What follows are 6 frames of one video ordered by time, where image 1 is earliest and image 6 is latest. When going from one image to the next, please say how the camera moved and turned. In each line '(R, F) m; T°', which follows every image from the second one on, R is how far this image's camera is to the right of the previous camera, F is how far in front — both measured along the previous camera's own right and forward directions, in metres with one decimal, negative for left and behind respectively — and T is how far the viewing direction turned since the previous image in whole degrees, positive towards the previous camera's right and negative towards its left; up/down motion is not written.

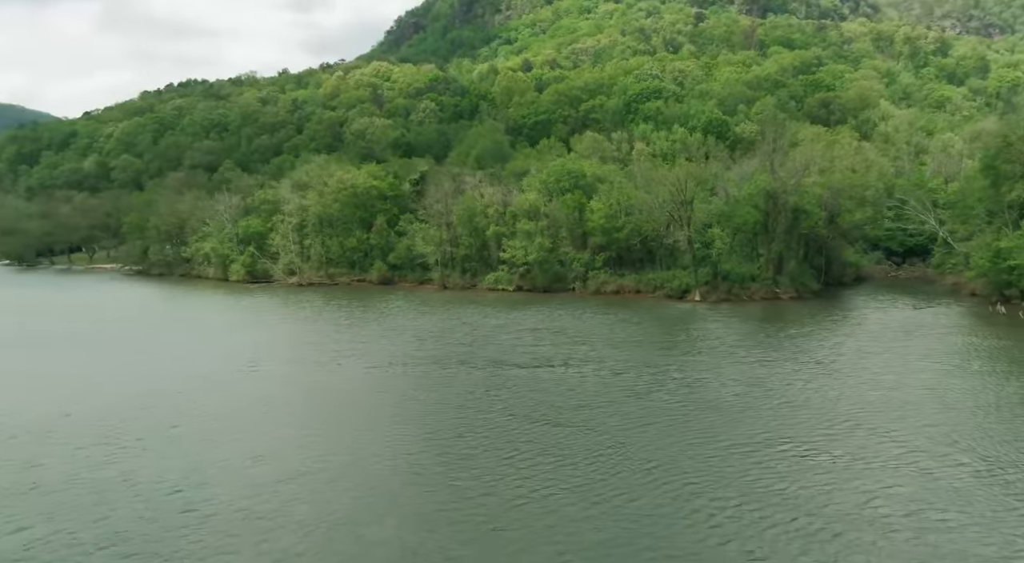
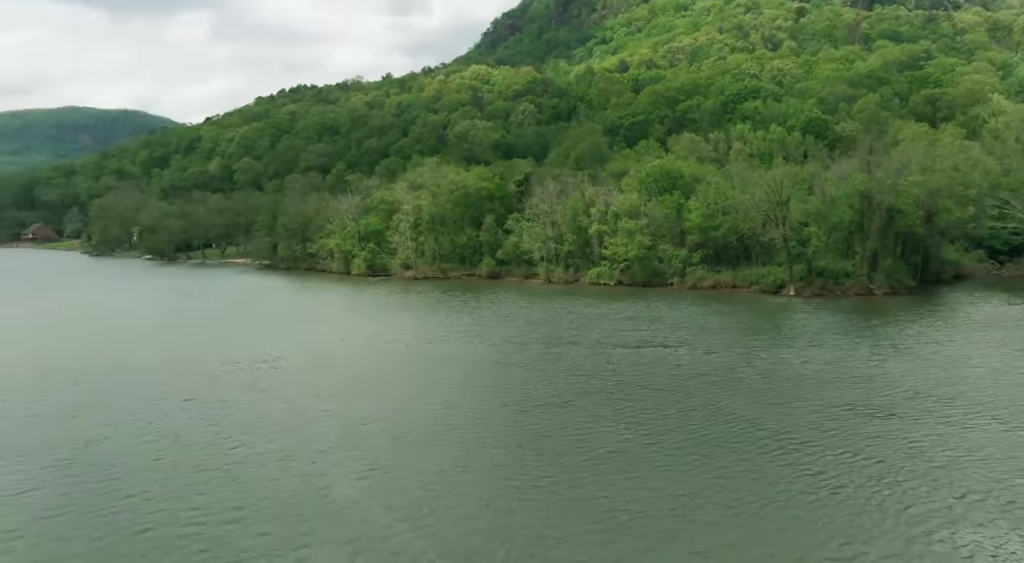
(-0.8, -5.9) m; -7°
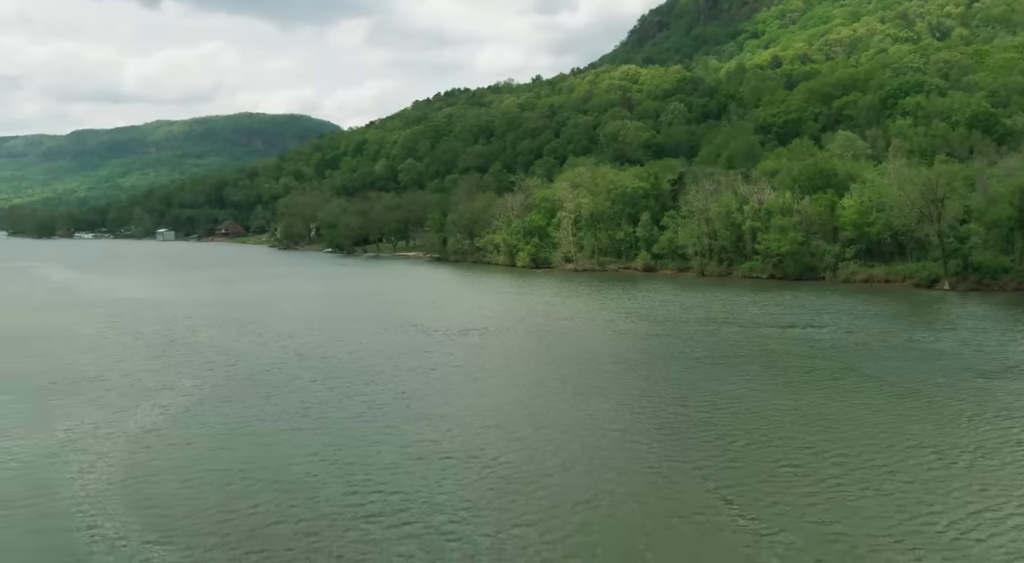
(-1.3, -8.0) m; -10°
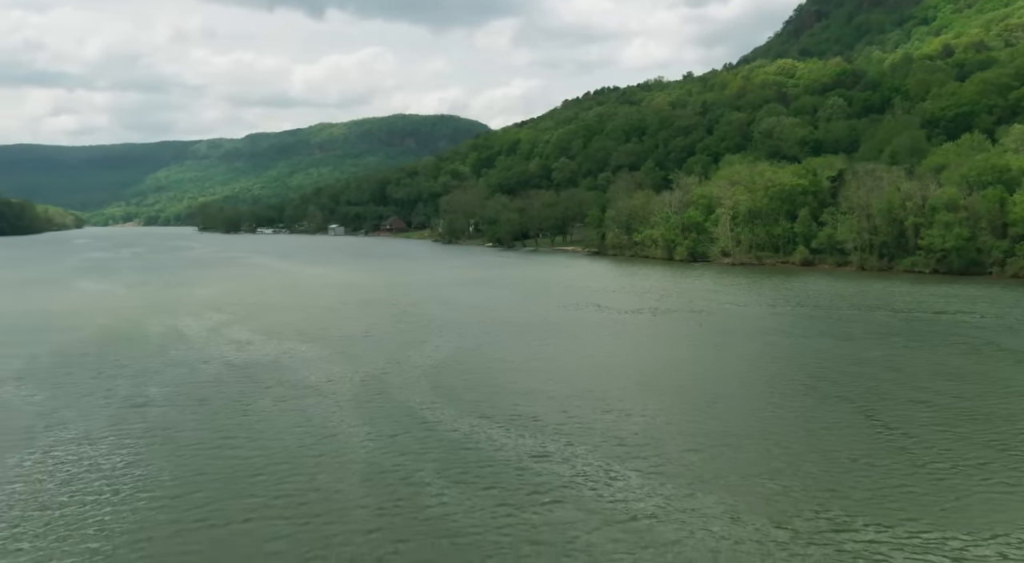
(-1.7, -7.5) m; -10°
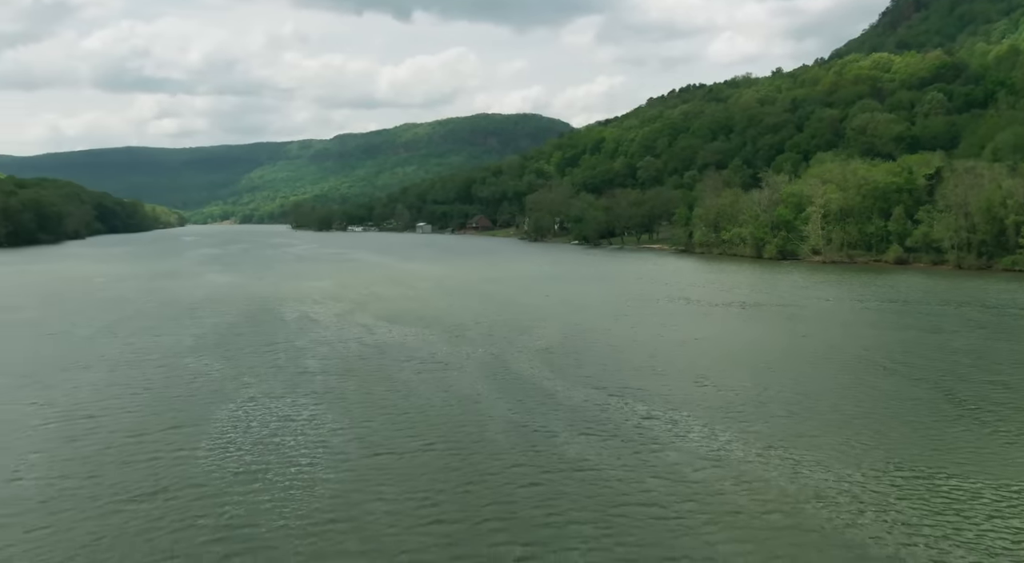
(-1.0, -3.4) m; -6°
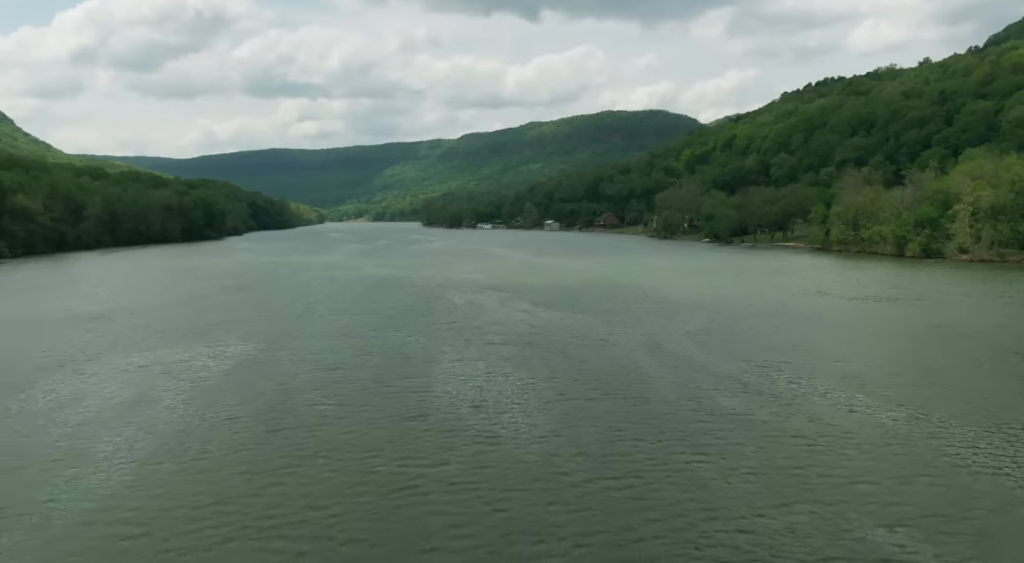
(-1.3, -4.8) m; -9°
